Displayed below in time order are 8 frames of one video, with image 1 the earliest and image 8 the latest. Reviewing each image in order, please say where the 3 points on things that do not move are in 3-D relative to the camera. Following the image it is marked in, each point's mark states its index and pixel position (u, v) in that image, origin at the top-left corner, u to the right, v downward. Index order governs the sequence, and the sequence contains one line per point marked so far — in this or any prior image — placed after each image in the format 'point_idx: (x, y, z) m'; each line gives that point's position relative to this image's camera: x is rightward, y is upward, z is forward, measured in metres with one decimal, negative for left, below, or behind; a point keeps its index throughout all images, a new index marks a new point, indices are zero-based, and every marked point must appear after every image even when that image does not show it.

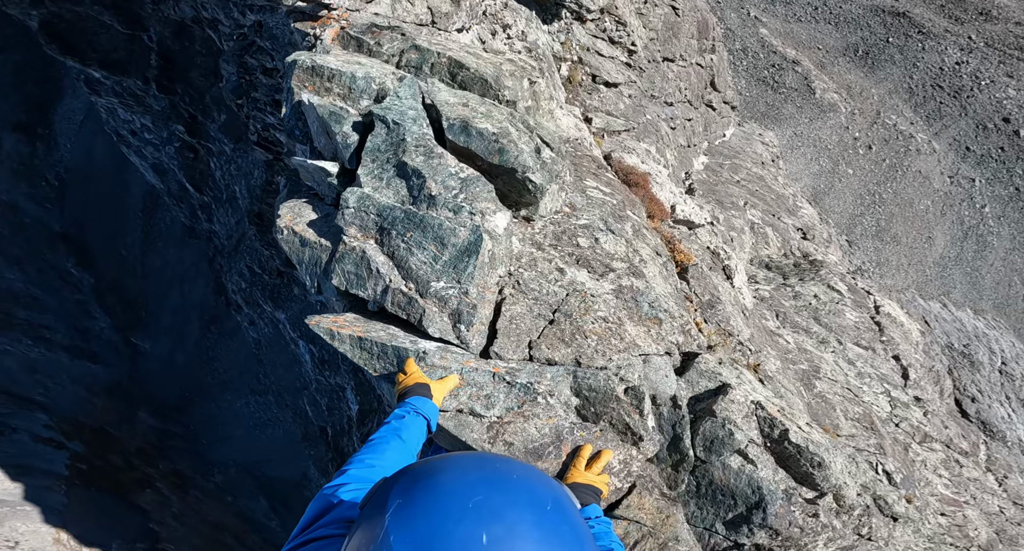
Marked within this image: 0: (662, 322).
0: (+2.2, -0.7, +10.8) m
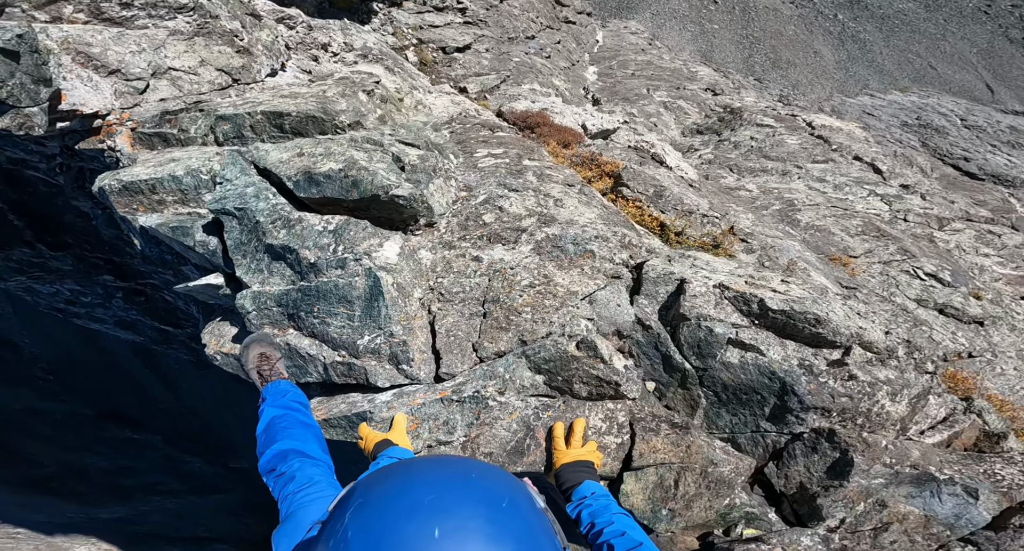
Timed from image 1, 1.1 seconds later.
0: (+1.2, +0.3, +10.5) m
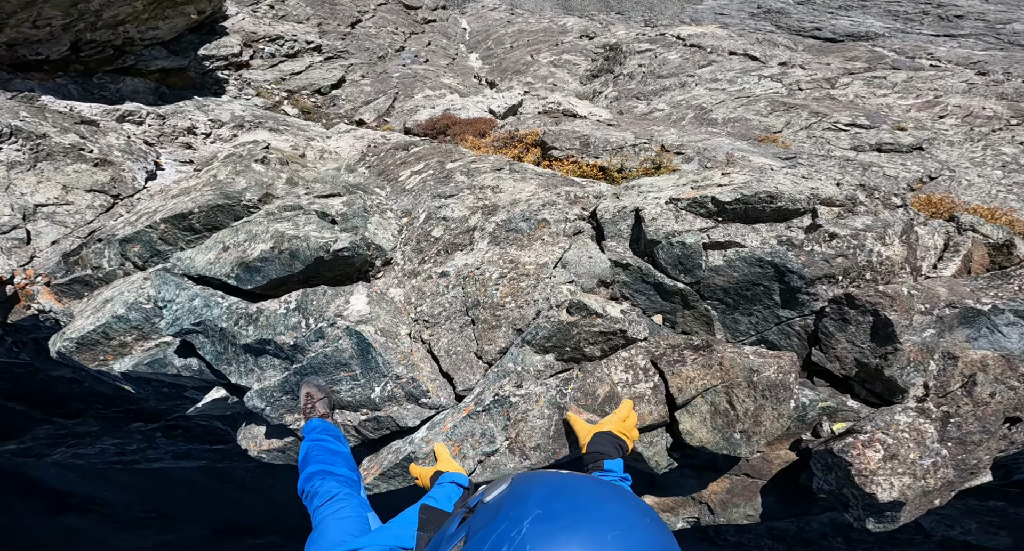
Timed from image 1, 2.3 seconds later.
0: (+0.5, +0.7, +10.5) m
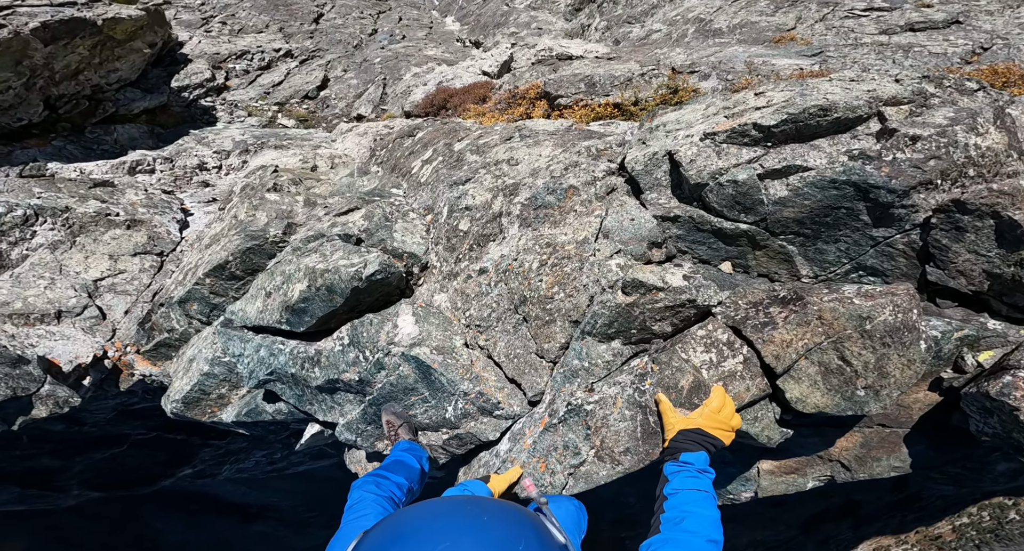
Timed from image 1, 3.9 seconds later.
0: (+0.9, +1.1, +9.8) m
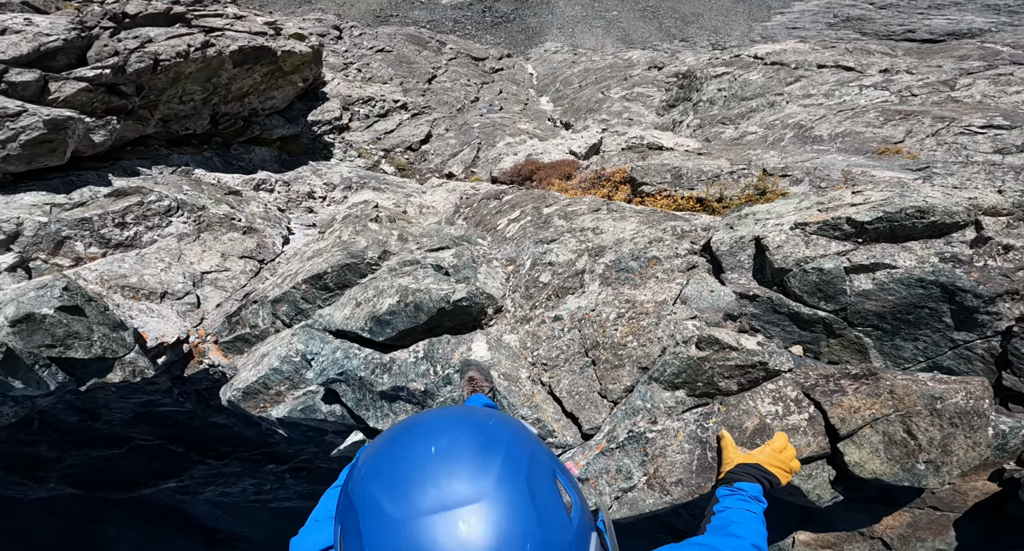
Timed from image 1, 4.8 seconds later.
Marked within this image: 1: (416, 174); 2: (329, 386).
0: (+2.1, +0.3, +10.4) m
1: (-2.6, +2.7, +20.0) m
2: (-2.6, -1.5, +10.3) m
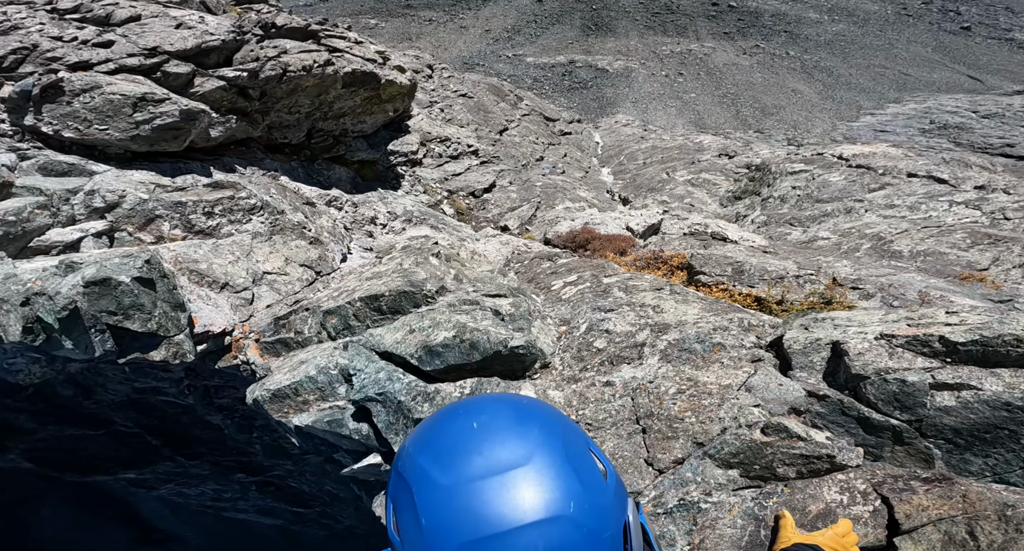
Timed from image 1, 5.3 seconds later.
0: (+2.9, -0.8, +10.2) m
1: (-0.9, +1.6, +20.2) m
2: (-2.1, -1.8, +10.2) m
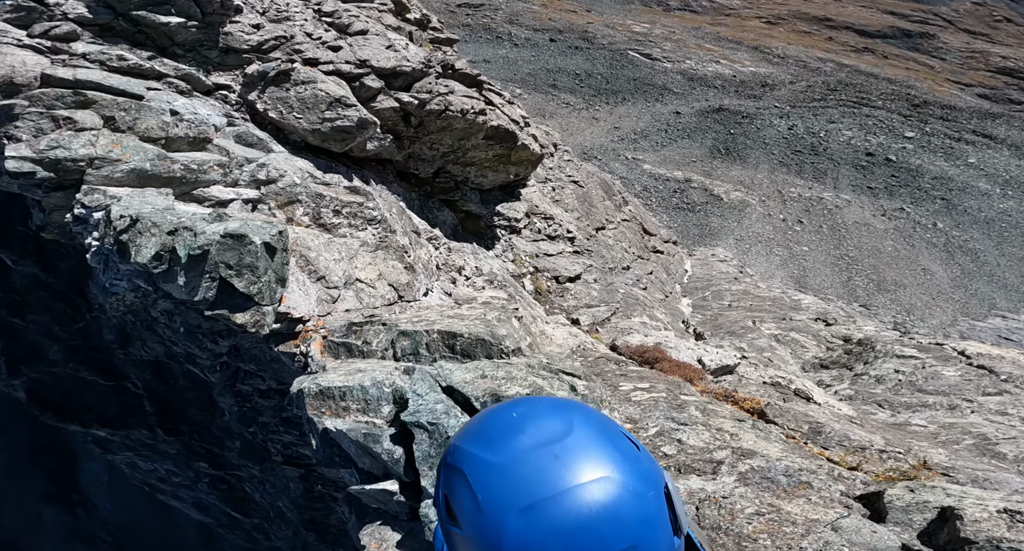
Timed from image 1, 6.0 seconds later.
0: (+3.7, -2.4, +9.3) m
1: (+1.4, -0.5, +19.8) m
2: (-1.3, -2.0, +9.7) m
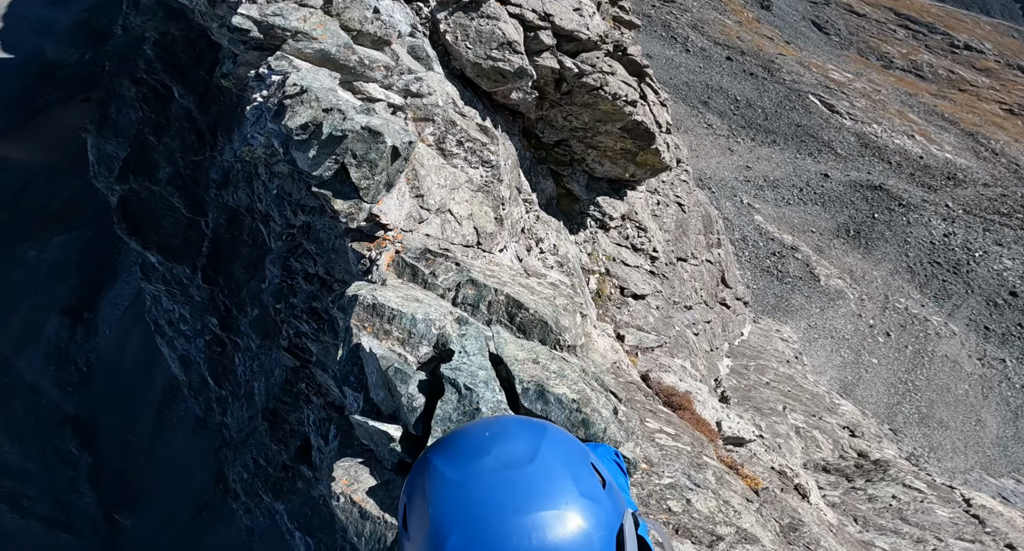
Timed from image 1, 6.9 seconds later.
0: (+3.5, -3.8, +8.9) m
1: (+3.0, -0.8, +19.4) m
2: (-0.9, -1.3, +9.6) m
